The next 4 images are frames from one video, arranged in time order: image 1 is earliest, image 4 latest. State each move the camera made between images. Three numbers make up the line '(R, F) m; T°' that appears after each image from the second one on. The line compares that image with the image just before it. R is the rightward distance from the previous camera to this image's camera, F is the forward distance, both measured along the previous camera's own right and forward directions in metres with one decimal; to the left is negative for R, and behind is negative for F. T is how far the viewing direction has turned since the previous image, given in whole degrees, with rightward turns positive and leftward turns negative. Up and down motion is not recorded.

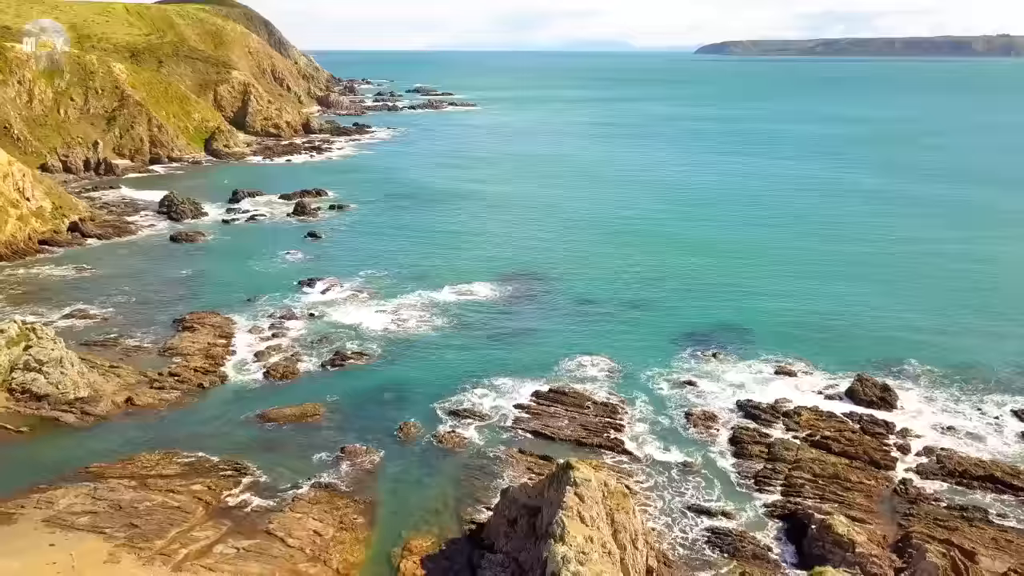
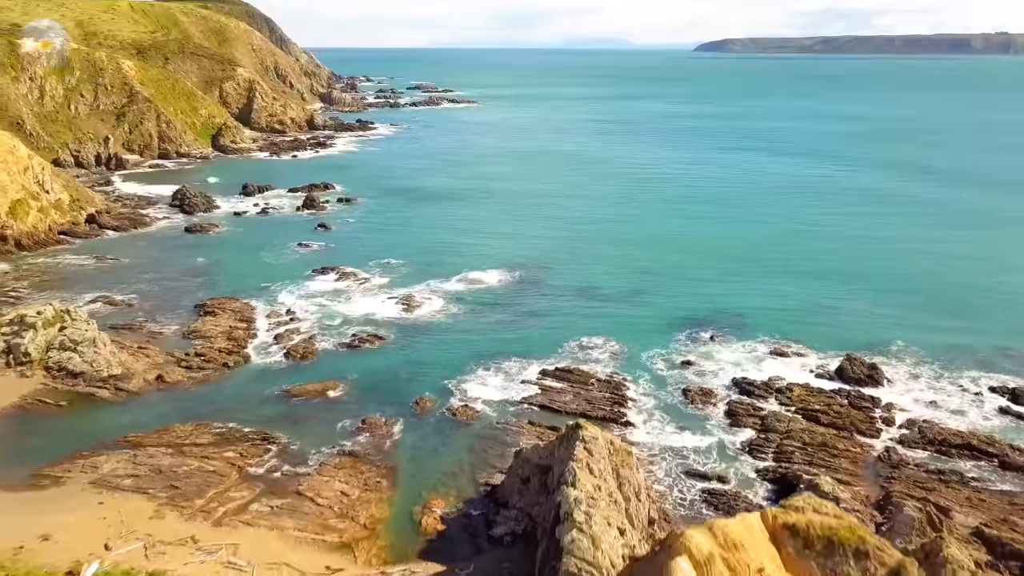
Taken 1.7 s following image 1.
(-0.5, -2.1) m; 0°
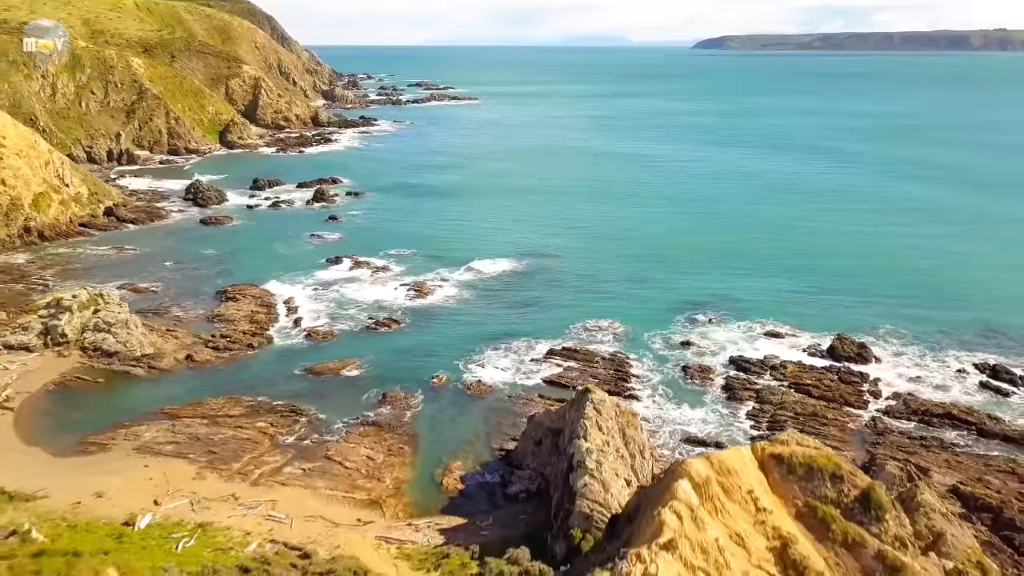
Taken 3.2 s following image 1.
(-0.6, -2.2) m; 0°
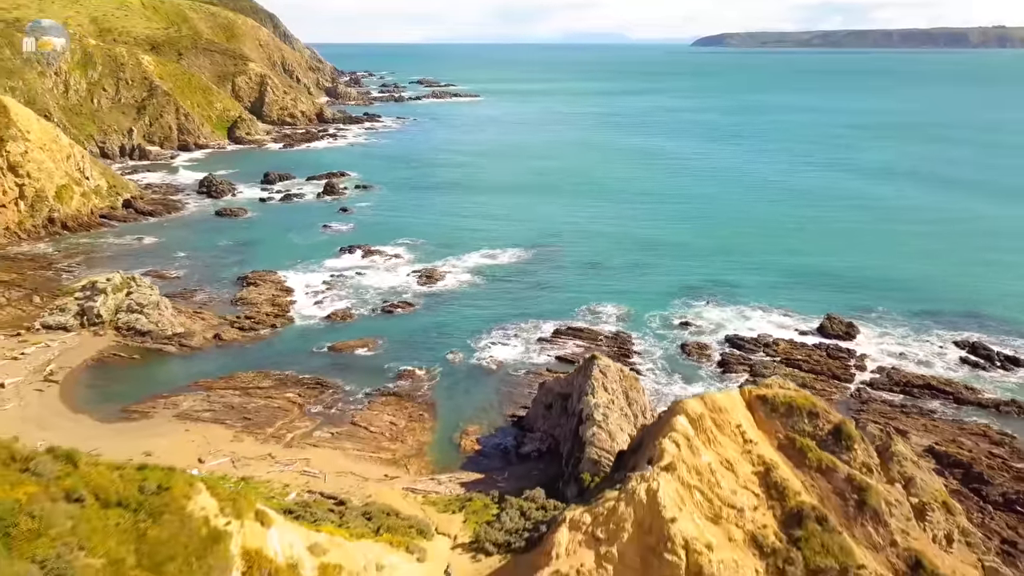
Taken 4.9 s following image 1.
(-0.6, -2.5) m; 0°
